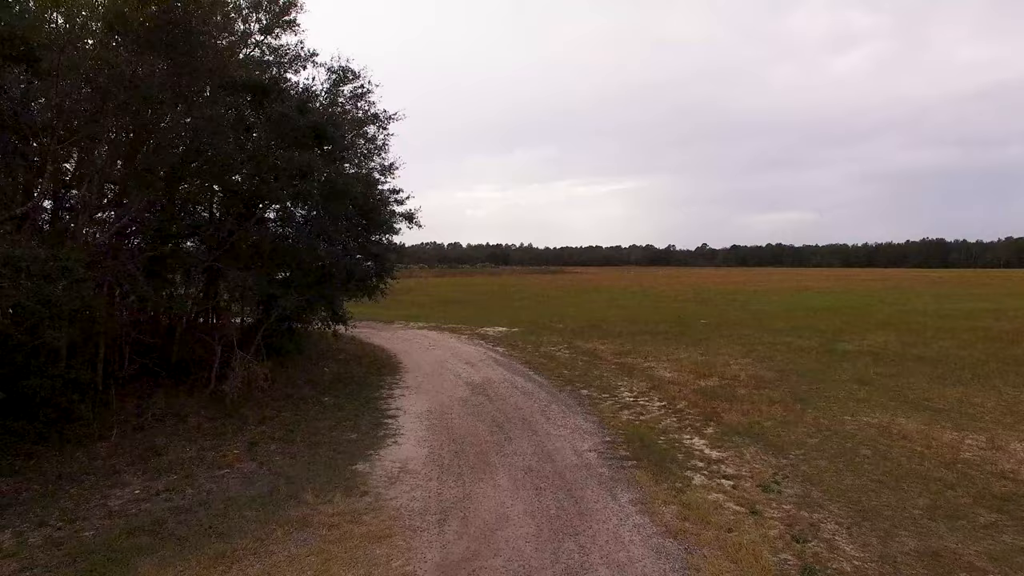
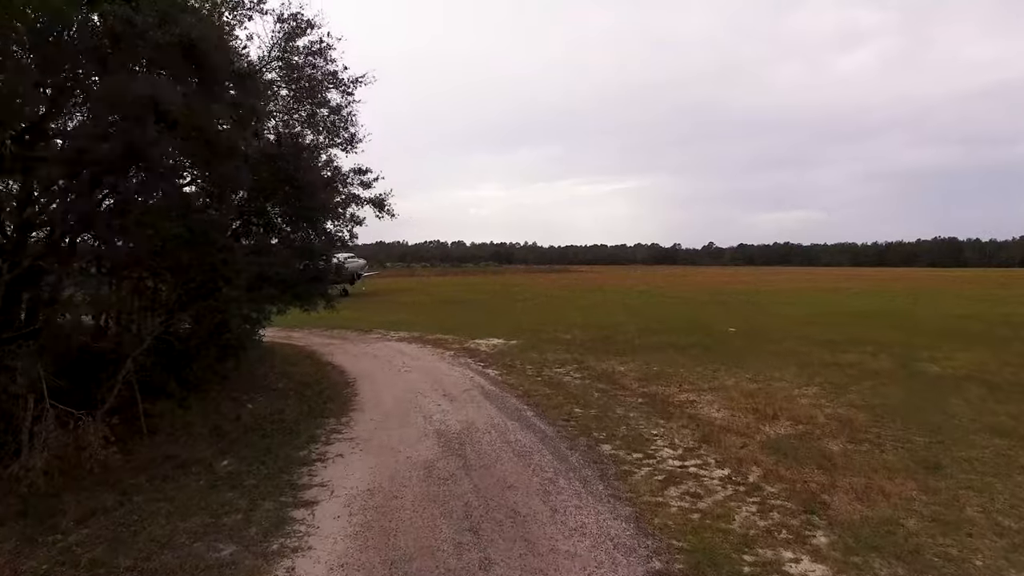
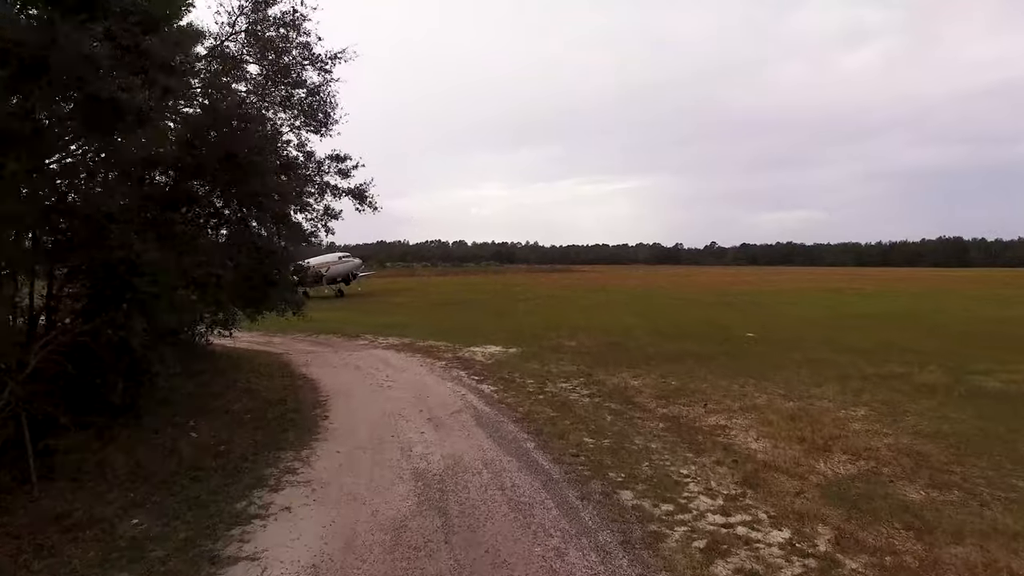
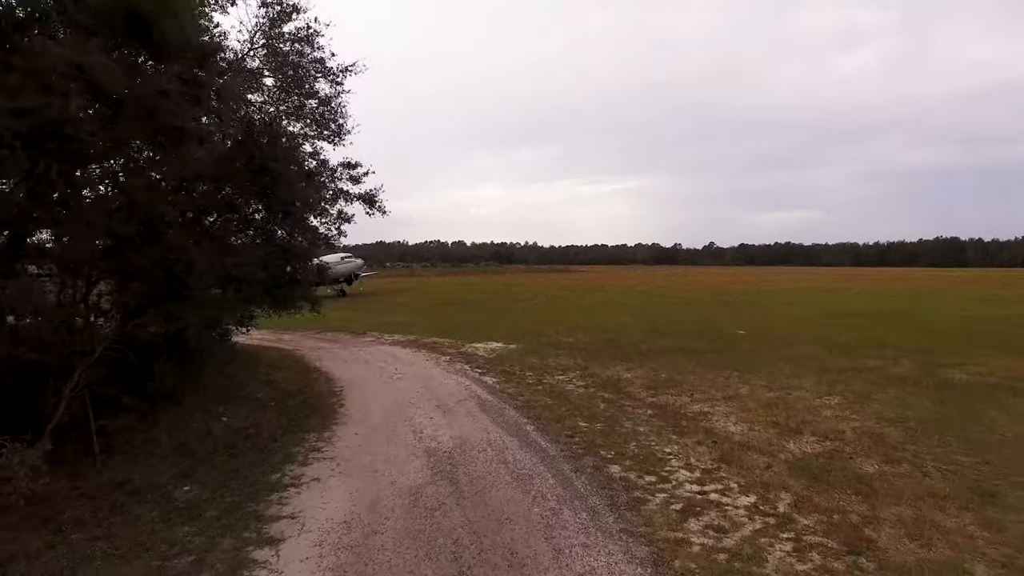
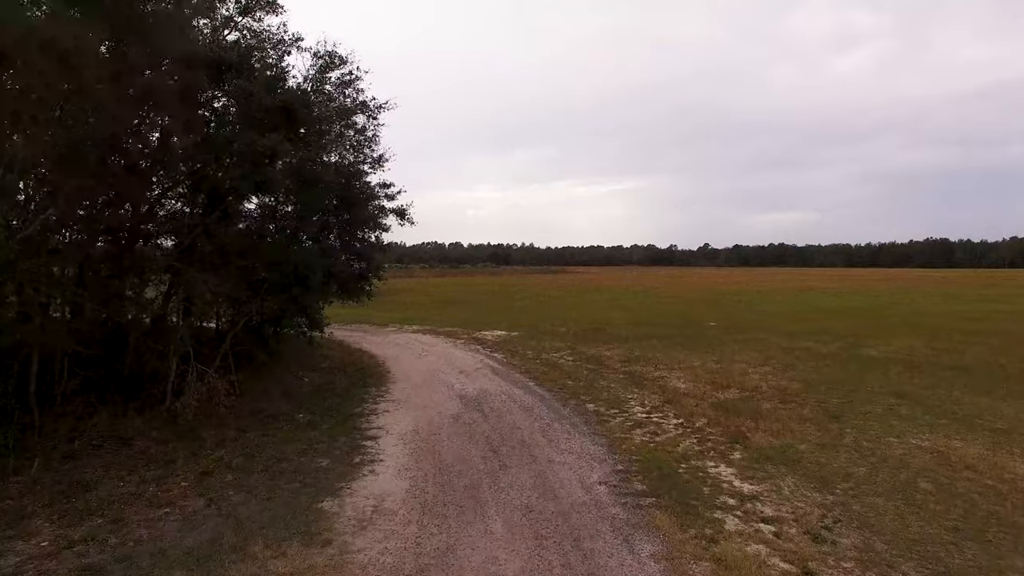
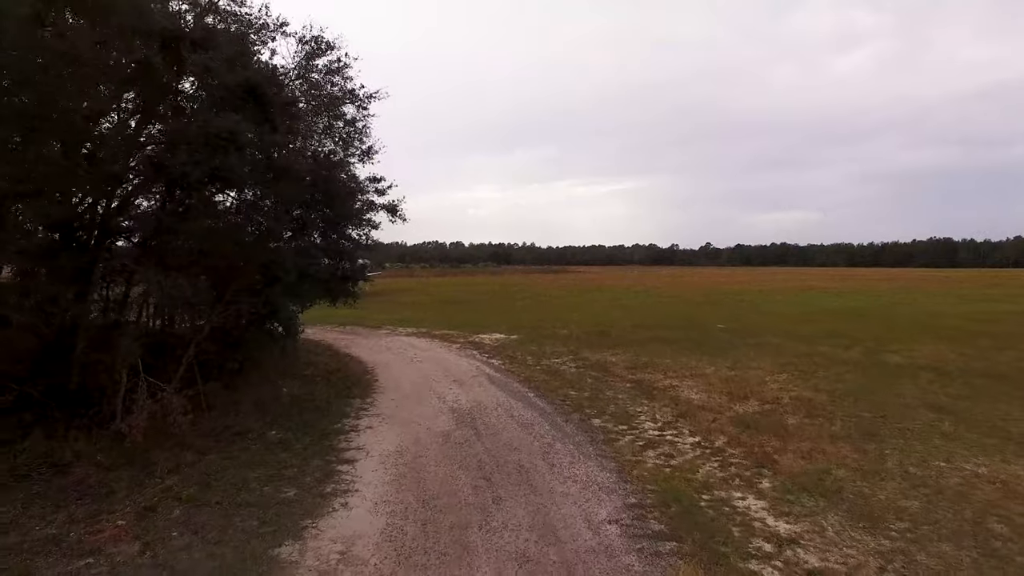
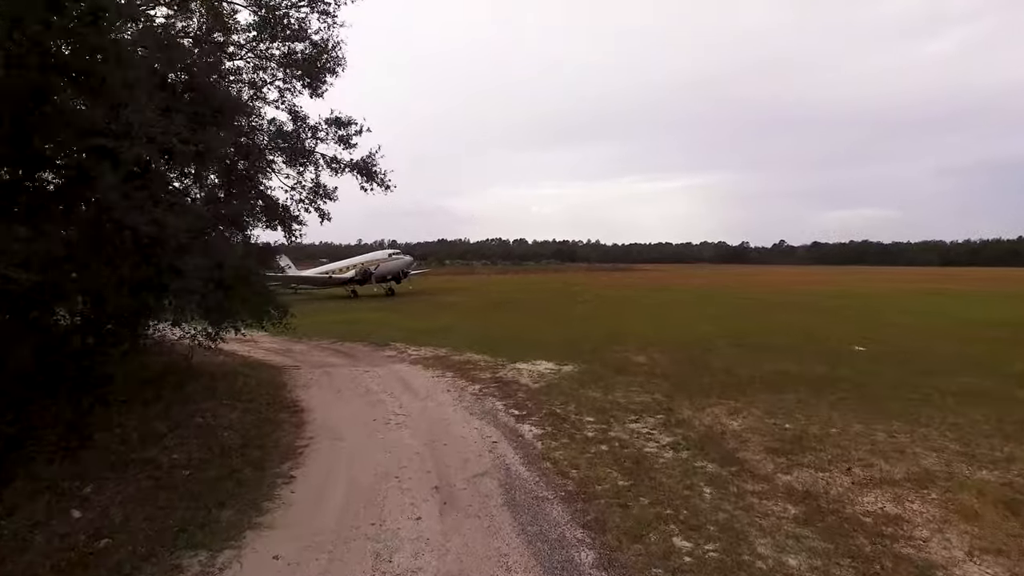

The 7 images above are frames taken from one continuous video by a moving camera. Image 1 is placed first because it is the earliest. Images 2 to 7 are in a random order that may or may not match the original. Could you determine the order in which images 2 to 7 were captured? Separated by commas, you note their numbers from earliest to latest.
5, 6, 2, 4, 3, 7
